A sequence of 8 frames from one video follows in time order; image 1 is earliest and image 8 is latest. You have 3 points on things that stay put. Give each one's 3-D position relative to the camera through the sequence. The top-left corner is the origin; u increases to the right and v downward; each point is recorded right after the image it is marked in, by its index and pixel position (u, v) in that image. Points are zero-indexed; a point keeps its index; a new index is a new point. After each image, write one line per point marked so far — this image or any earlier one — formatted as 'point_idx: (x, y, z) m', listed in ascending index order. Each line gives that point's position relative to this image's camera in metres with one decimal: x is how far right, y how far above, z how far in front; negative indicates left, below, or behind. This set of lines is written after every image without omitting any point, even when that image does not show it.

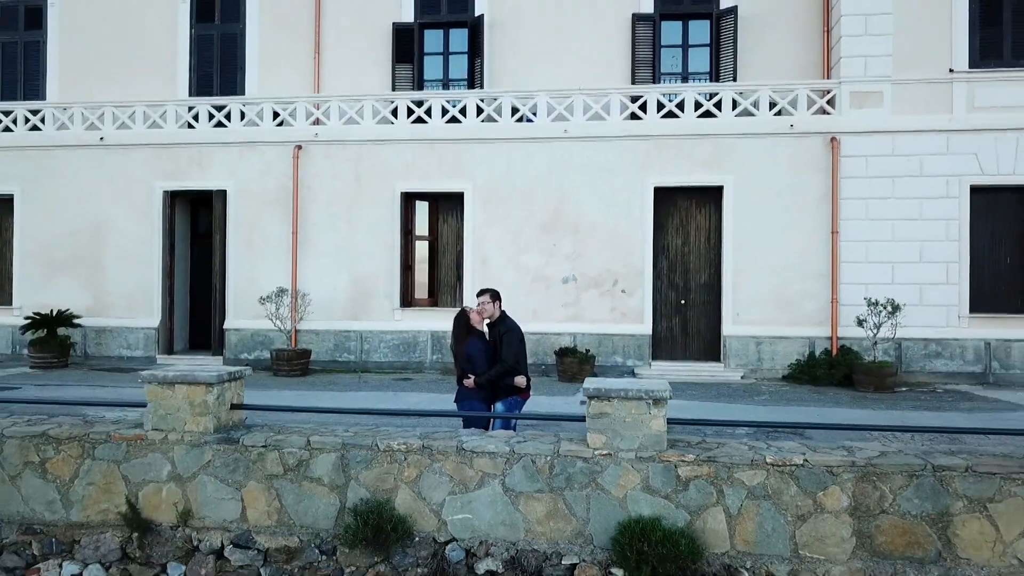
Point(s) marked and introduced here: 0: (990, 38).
0: (+4.8, +2.5, +10.7) m
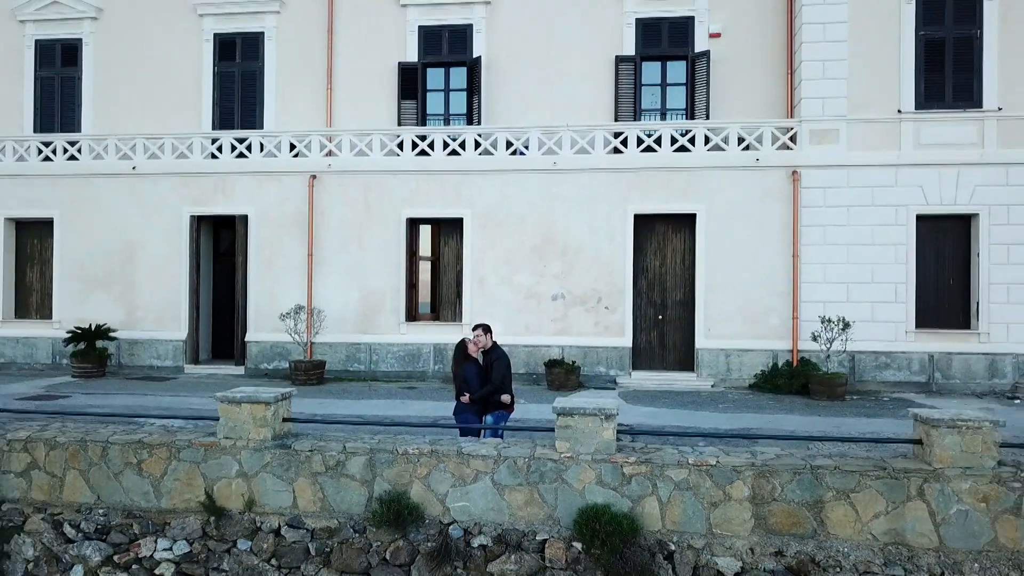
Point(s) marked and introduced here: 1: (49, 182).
0: (+4.7, +2.3, +11.9) m
1: (-5.9, +1.4, +13.8) m
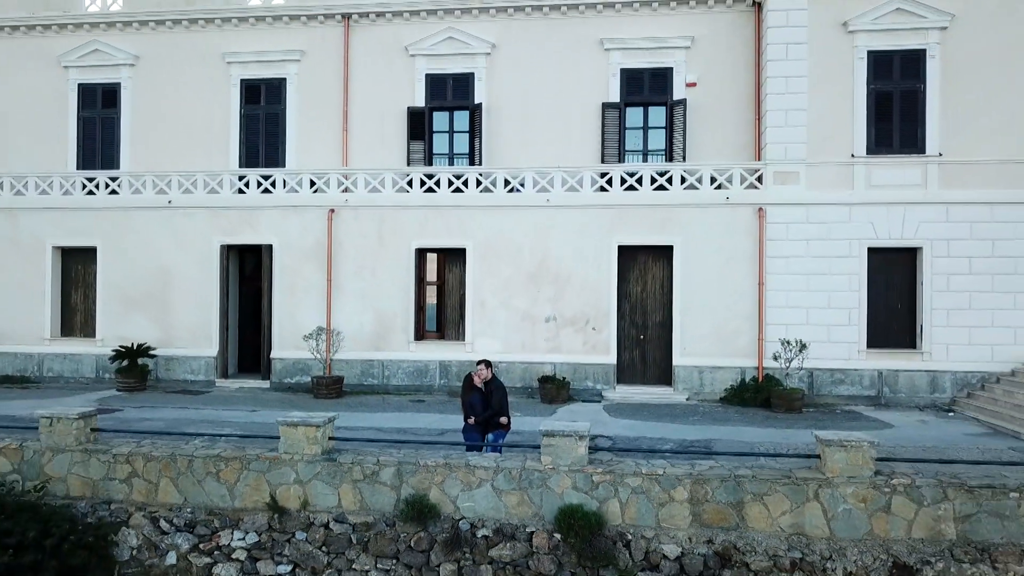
0: (+4.7, +2.0, +13.4) m
1: (-6.0, +1.1, +15.3) m
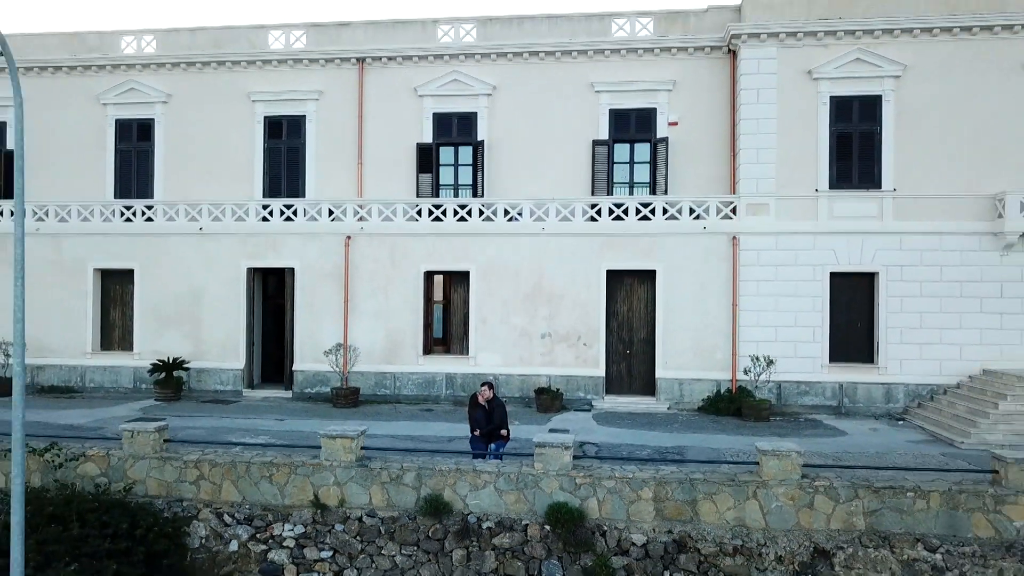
0: (+4.7, +1.7, +15.0) m
1: (-6.0, +0.8, +16.8) m
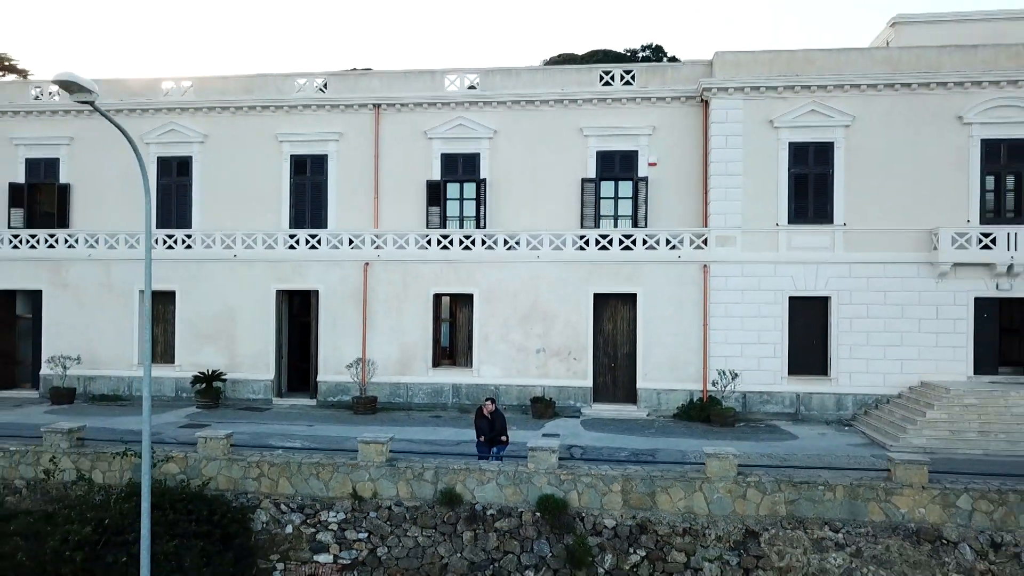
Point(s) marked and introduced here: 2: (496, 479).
0: (+4.6, +1.3, +17.1) m
1: (-6.0, +0.4, +19.0) m
2: (-0.2, -1.9, +10.5) m
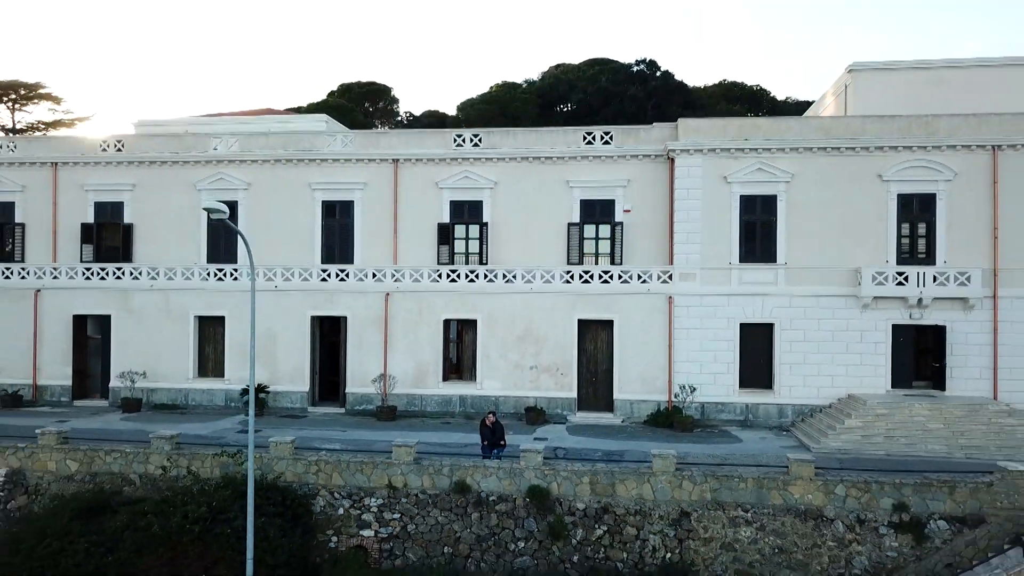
0: (+4.6, +0.8, +20.6) m
1: (-6.1, -0.1, +22.4) m
2: (-0.2, -2.4, +14.0) m
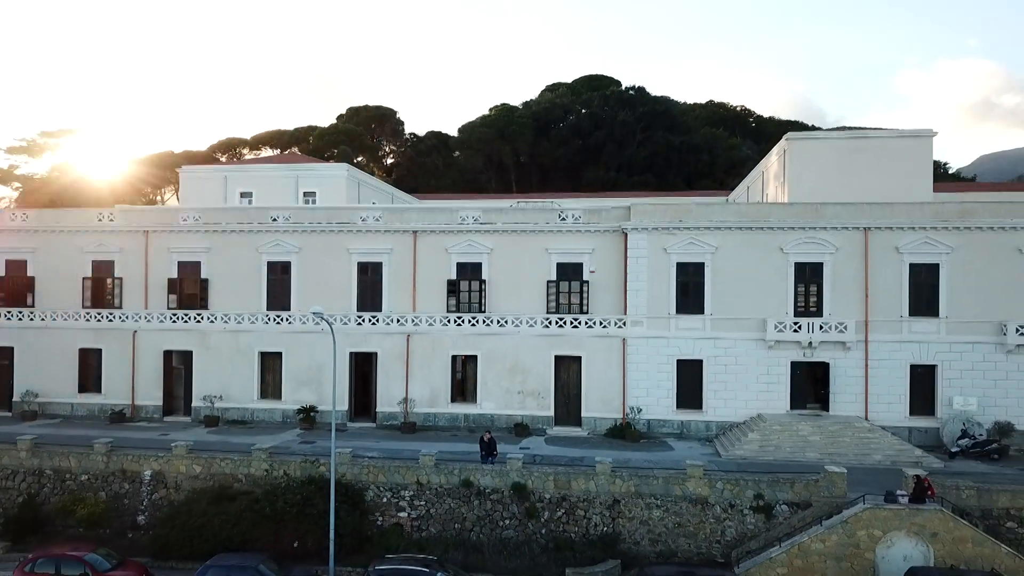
0: (+4.4, -0.3, +27.1) m
1: (-6.3, -1.3, +28.9) m
2: (-0.4, -3.6, +20.5) m
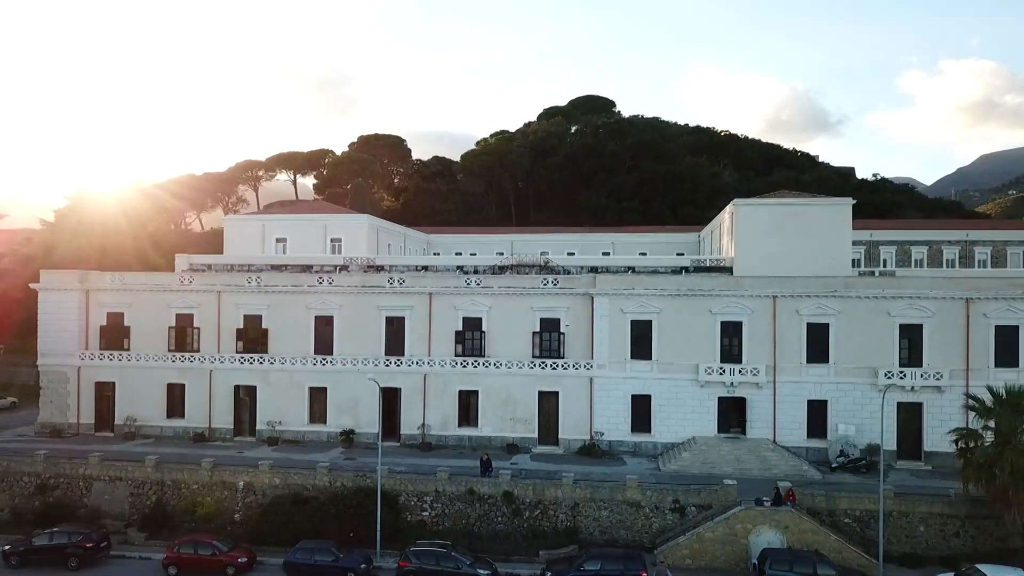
0: (+4.2, -2.0, +35.3) m
1: (-6.5, -3.0, +37.1) m
2: (-0.7, -5.3, +28.7) m
